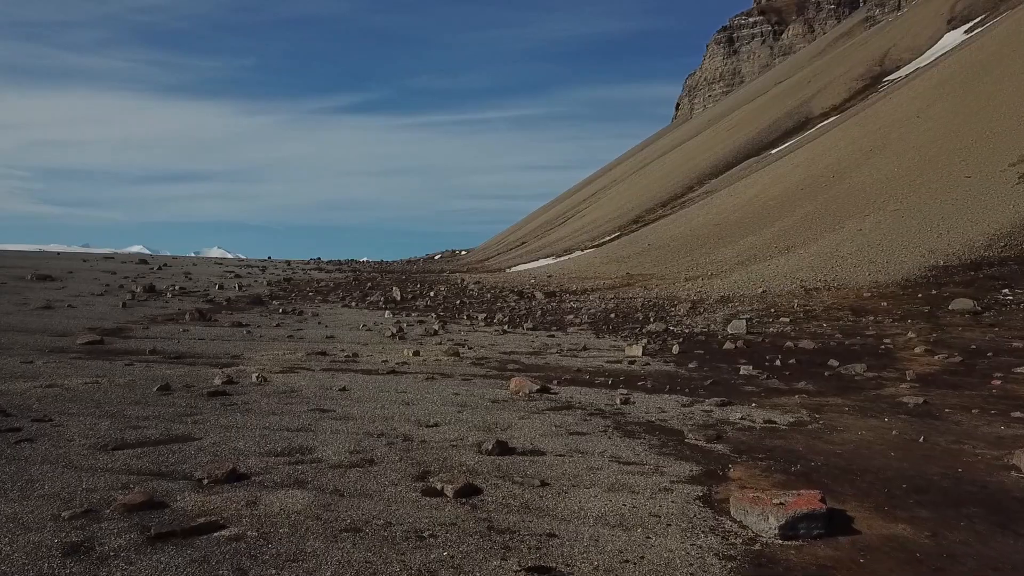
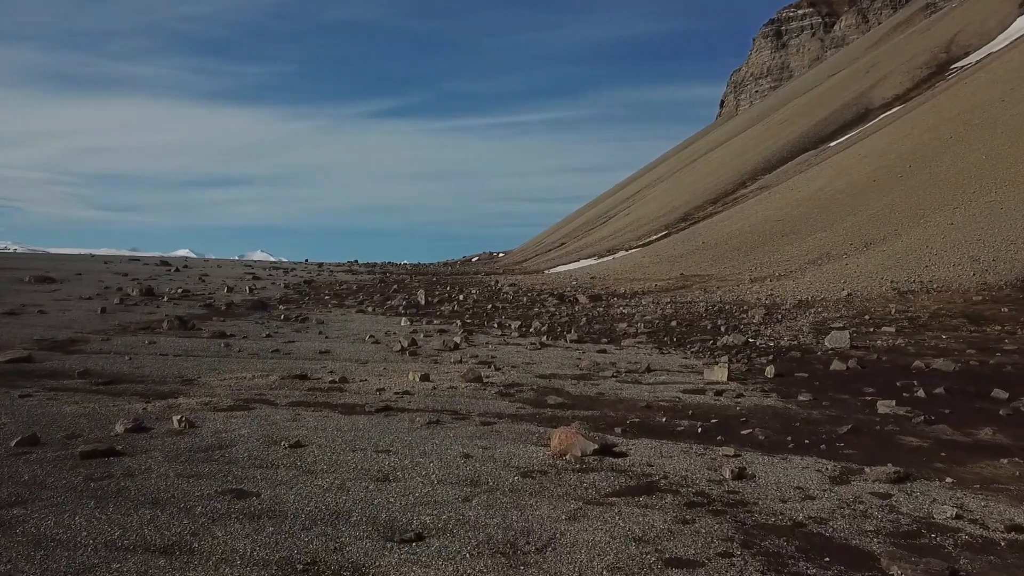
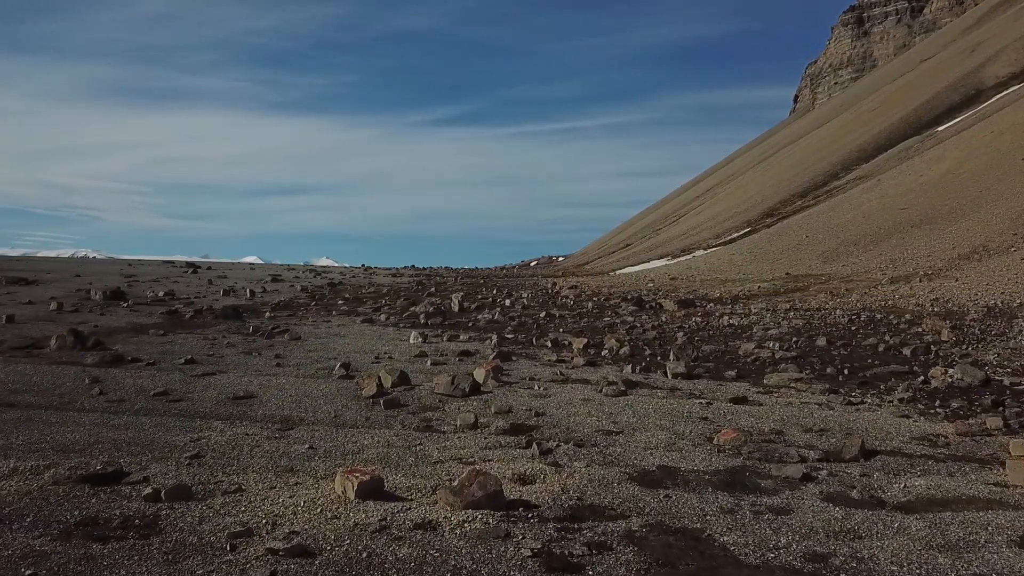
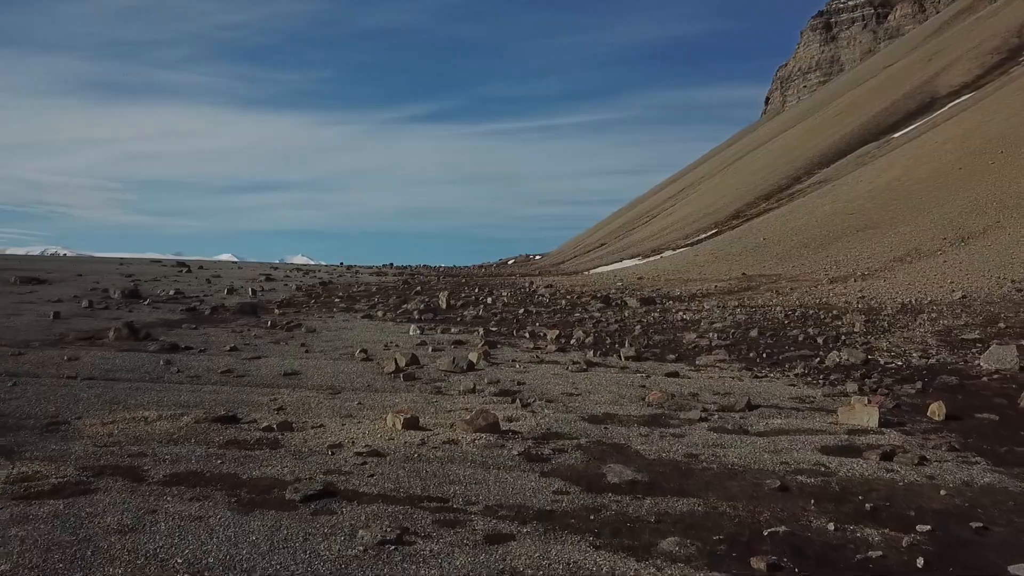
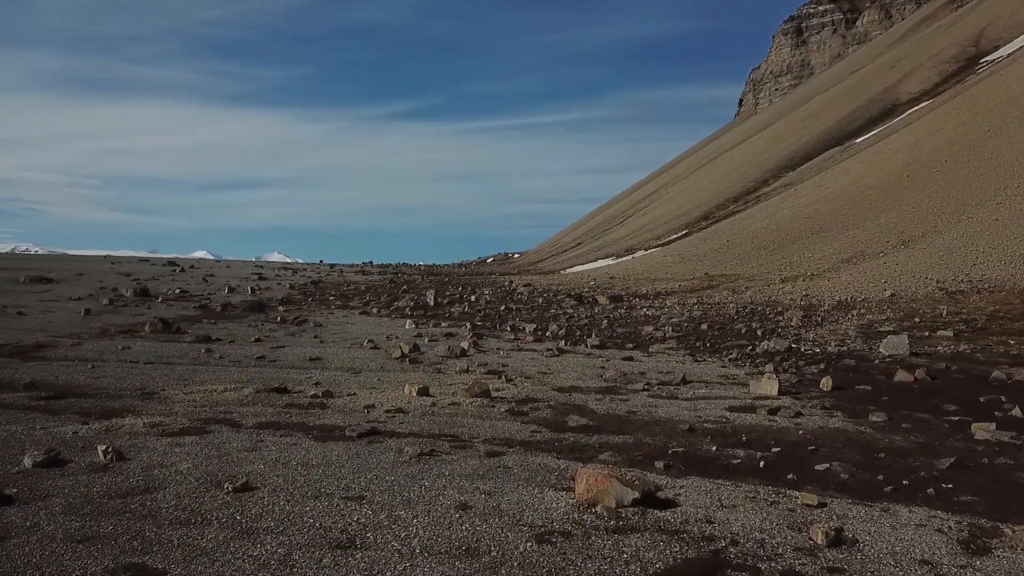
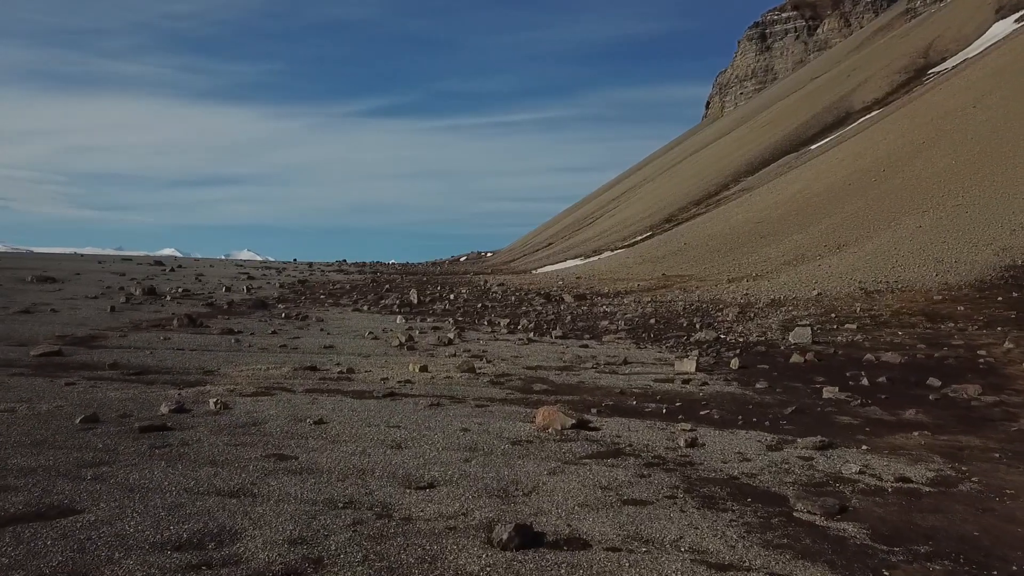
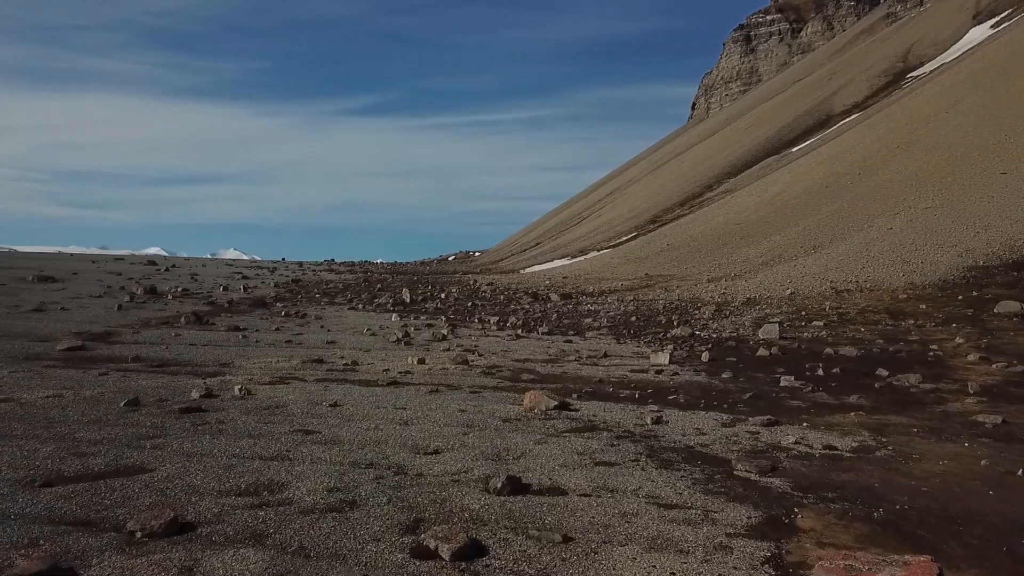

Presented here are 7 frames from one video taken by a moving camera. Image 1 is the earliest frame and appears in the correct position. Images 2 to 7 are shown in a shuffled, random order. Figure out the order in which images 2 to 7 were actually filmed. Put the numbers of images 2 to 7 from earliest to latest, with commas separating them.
7, 6, 2, 5, 4, 3
